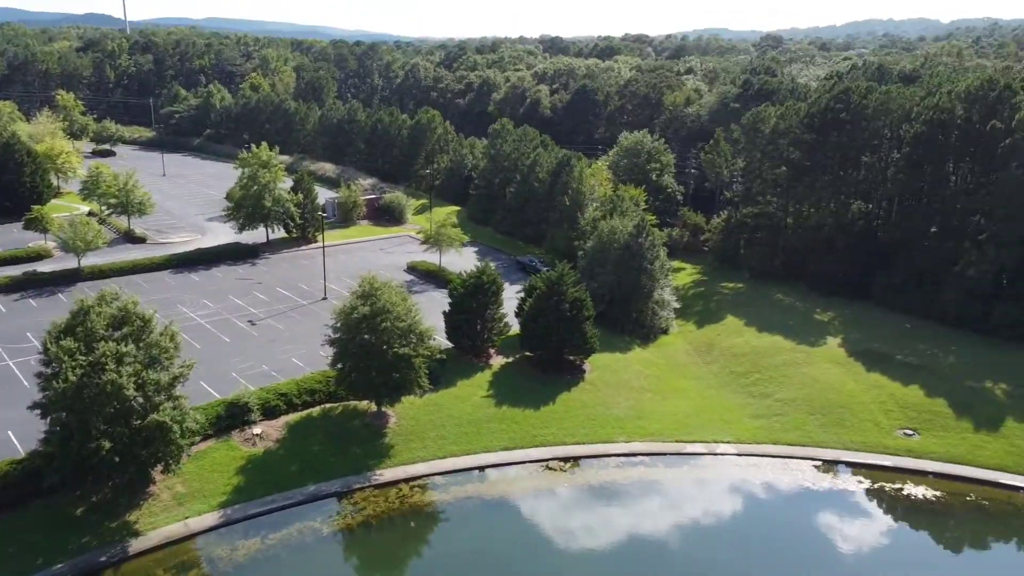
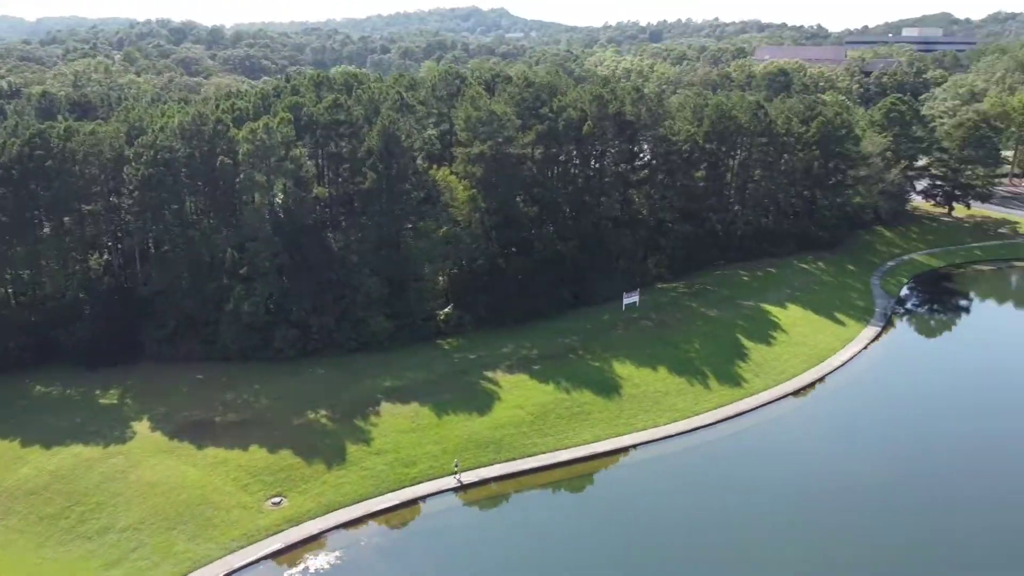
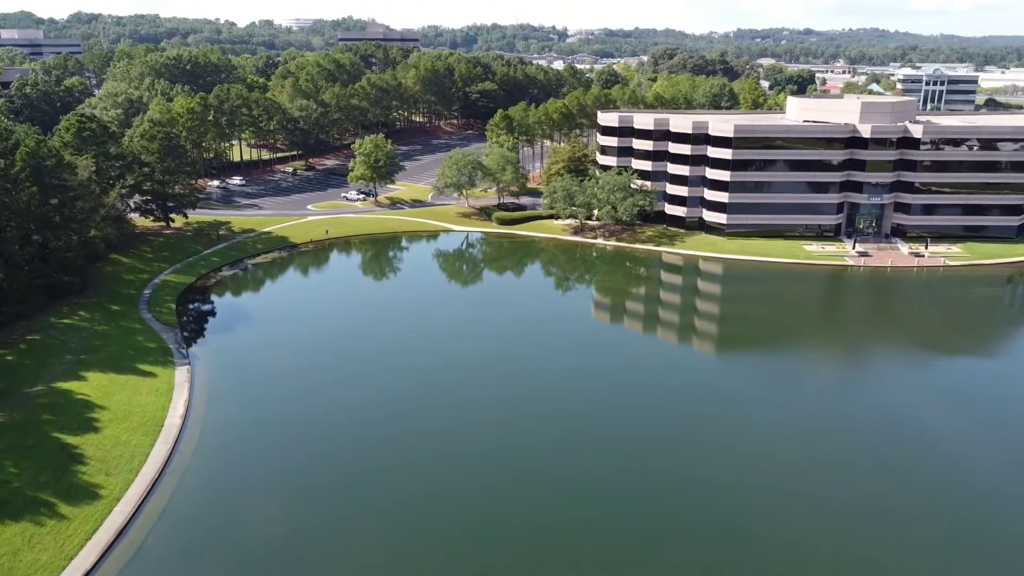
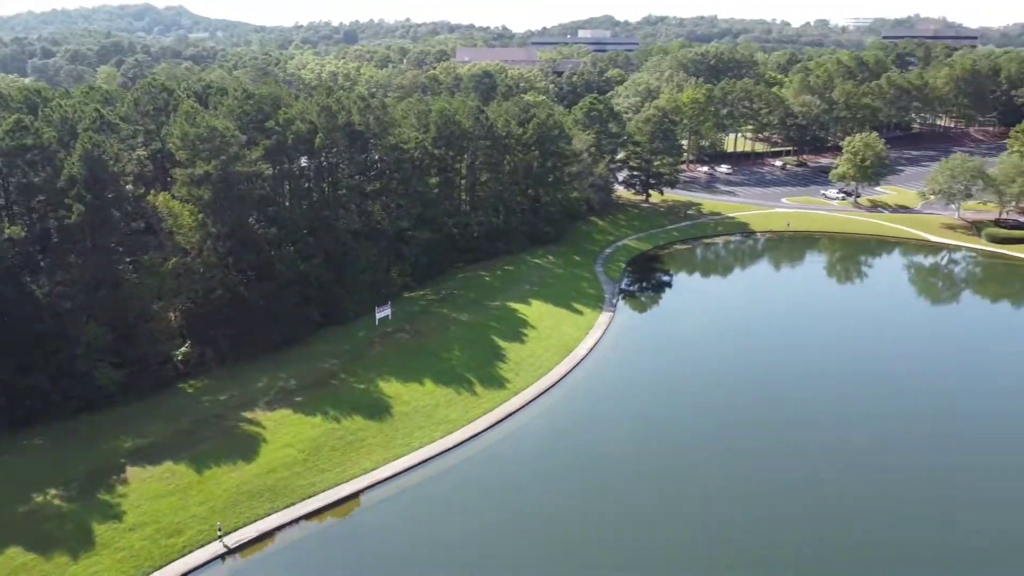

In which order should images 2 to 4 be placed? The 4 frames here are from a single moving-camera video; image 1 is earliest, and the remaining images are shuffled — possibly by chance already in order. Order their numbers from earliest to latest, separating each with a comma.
2, 4, 3
